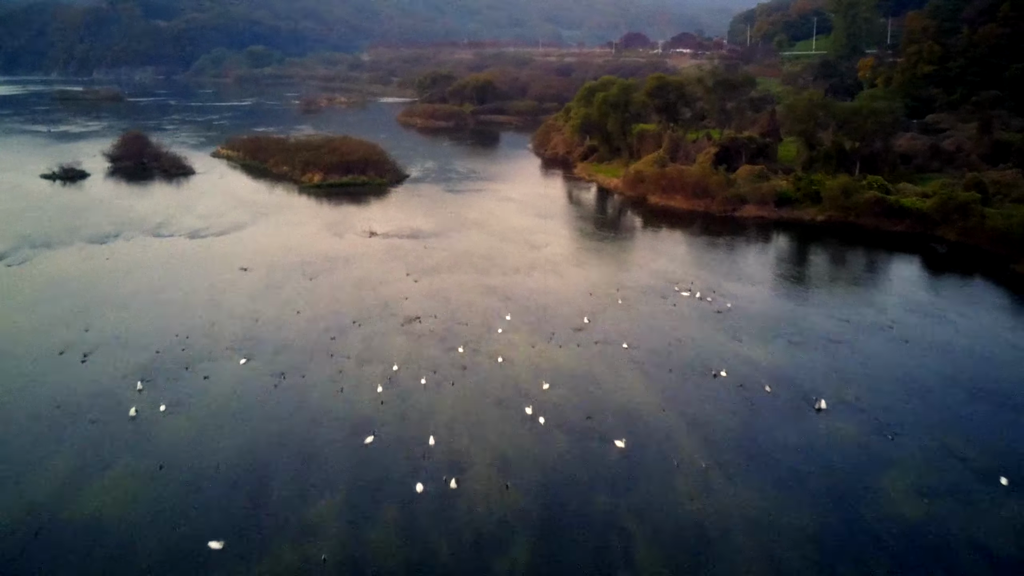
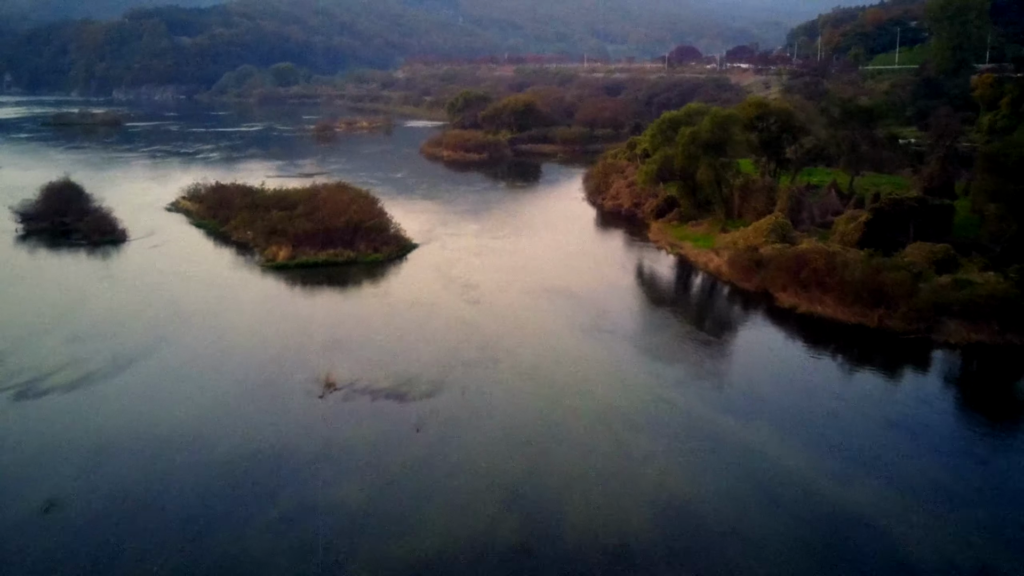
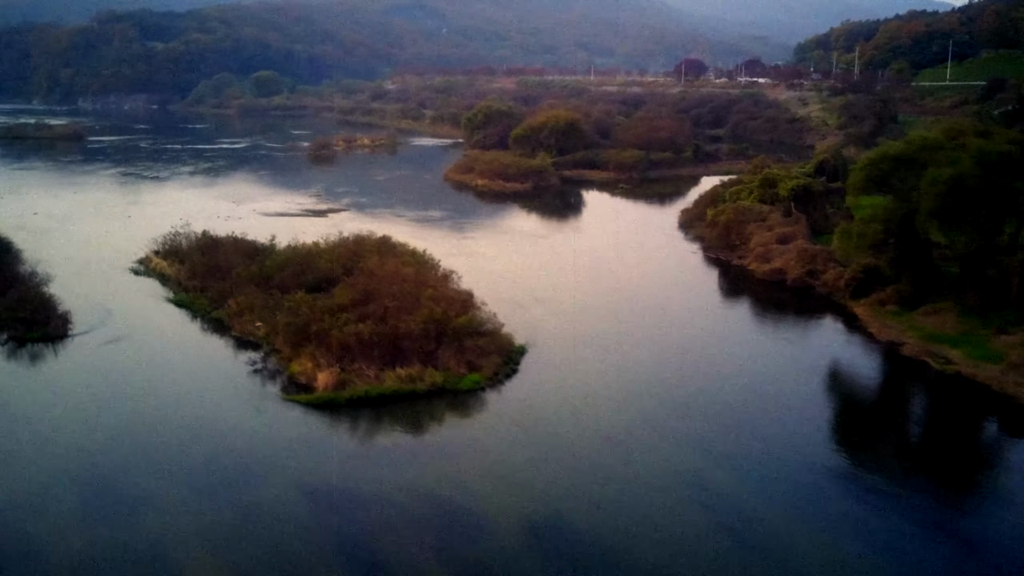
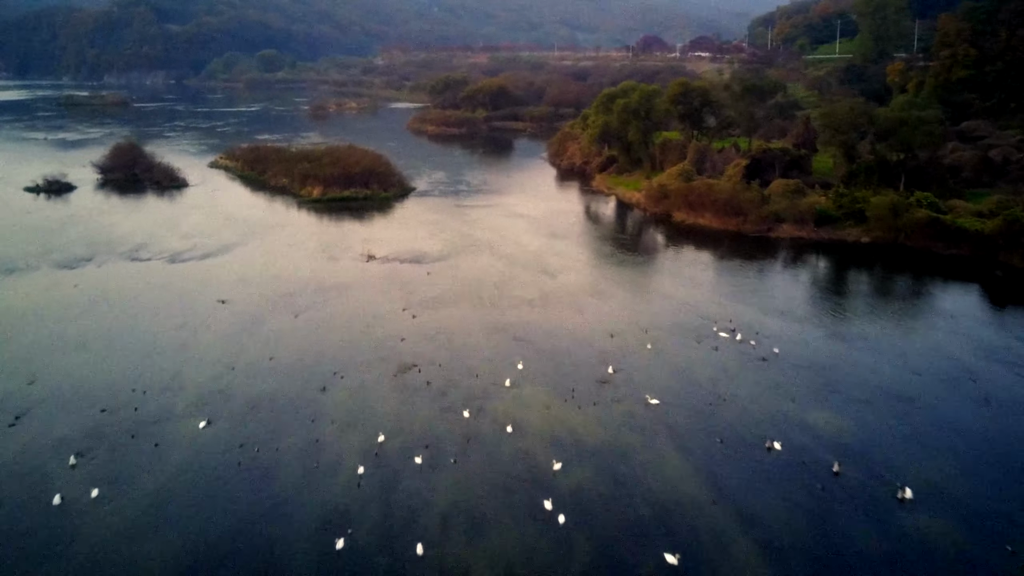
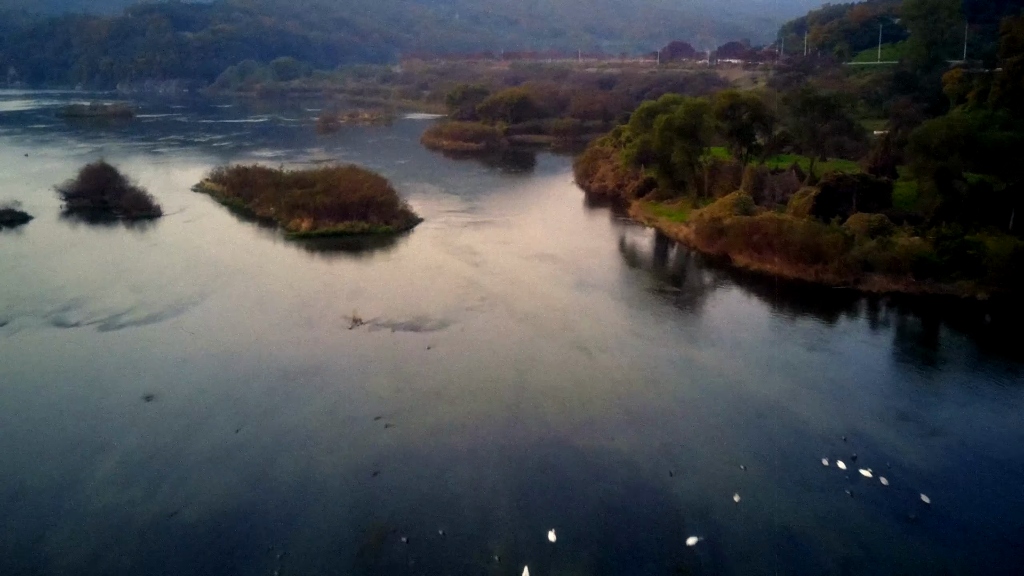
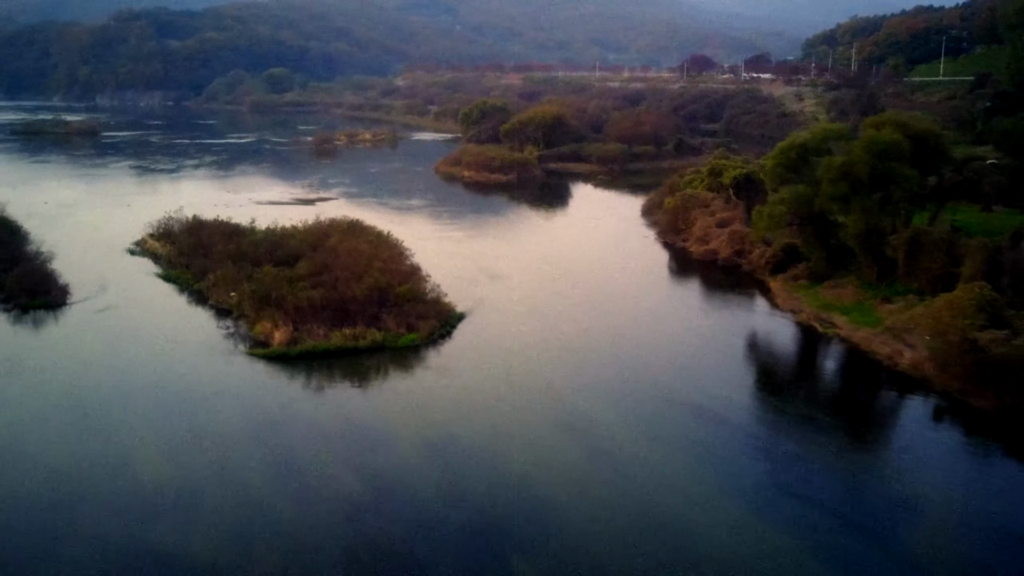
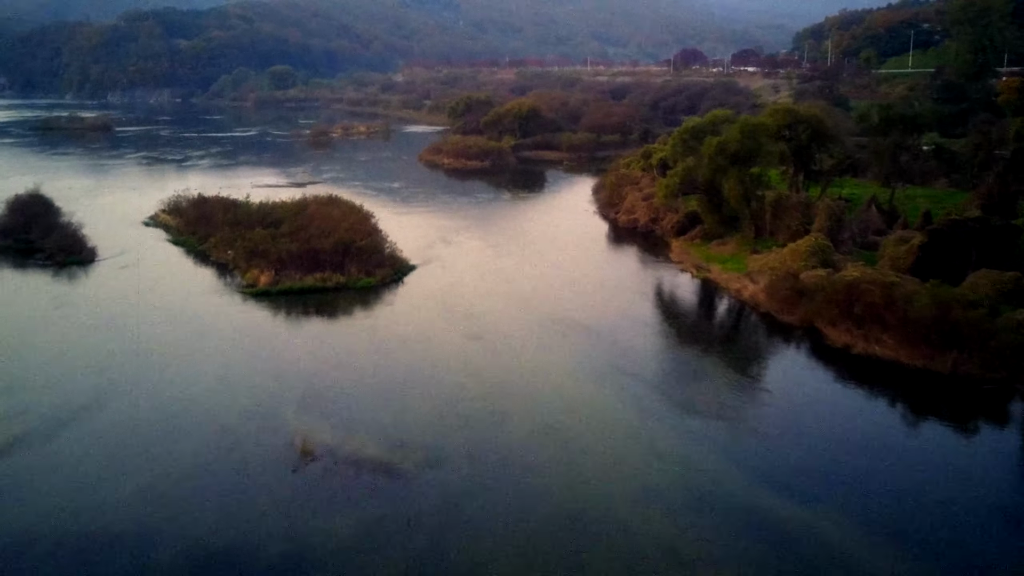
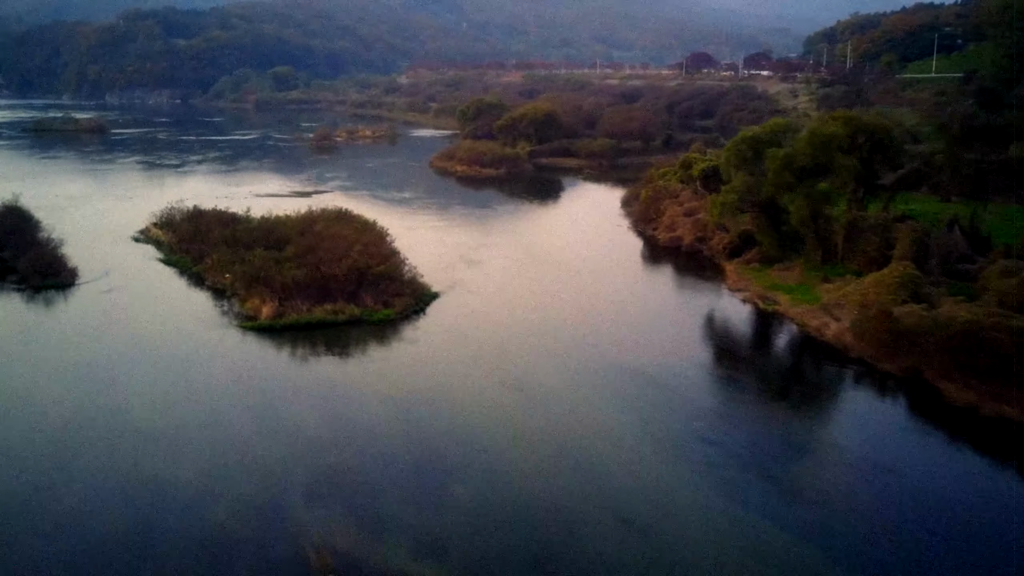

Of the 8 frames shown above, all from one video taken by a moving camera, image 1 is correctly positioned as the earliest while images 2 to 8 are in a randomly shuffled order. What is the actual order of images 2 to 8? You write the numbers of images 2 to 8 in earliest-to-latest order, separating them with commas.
4, 5, 2, 7, 8, 6, 3
